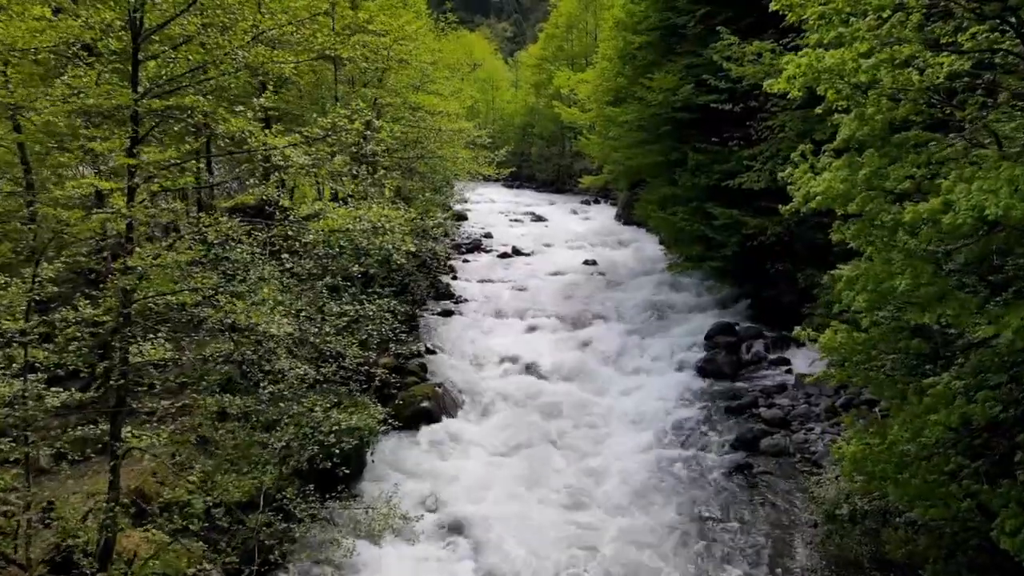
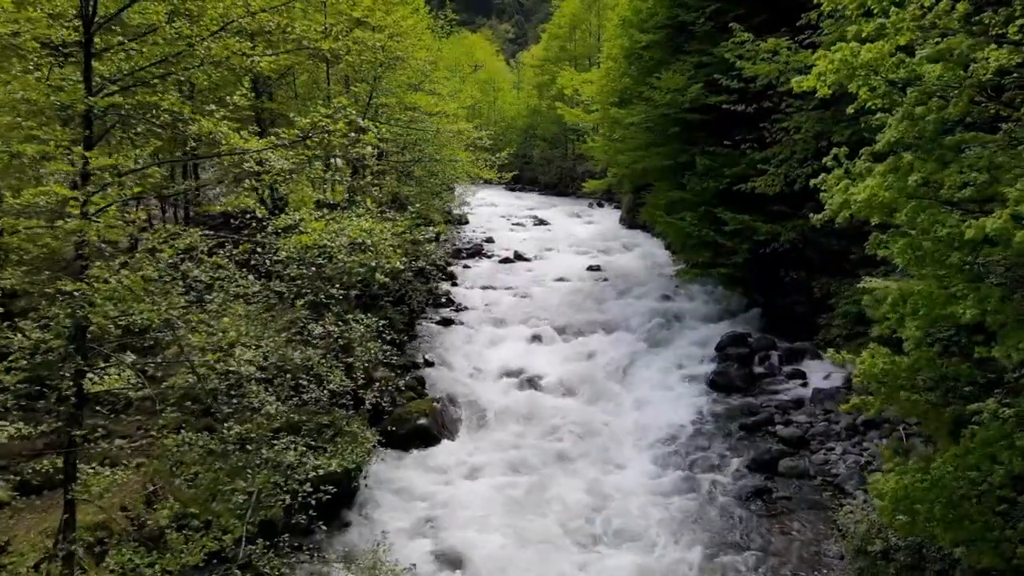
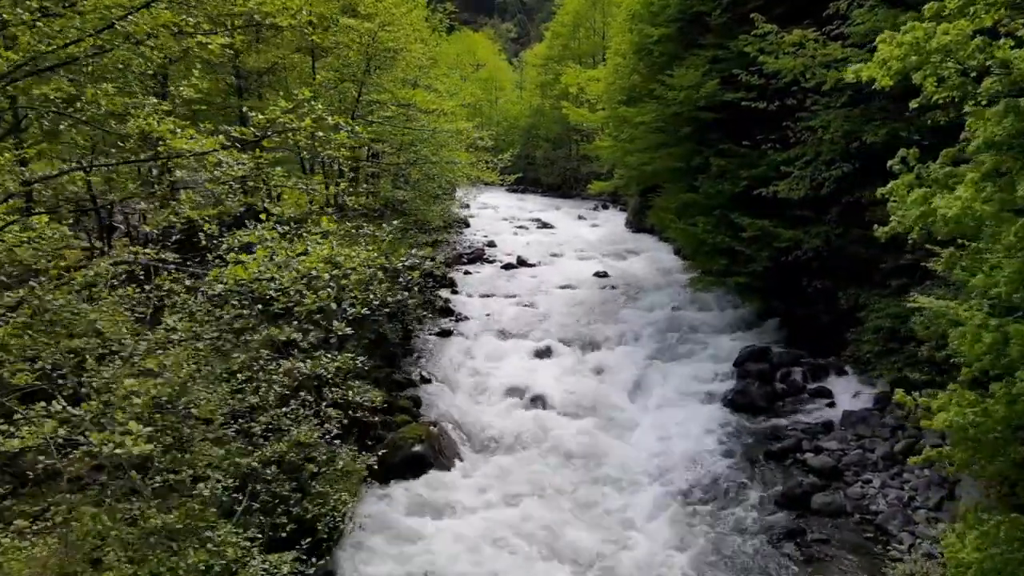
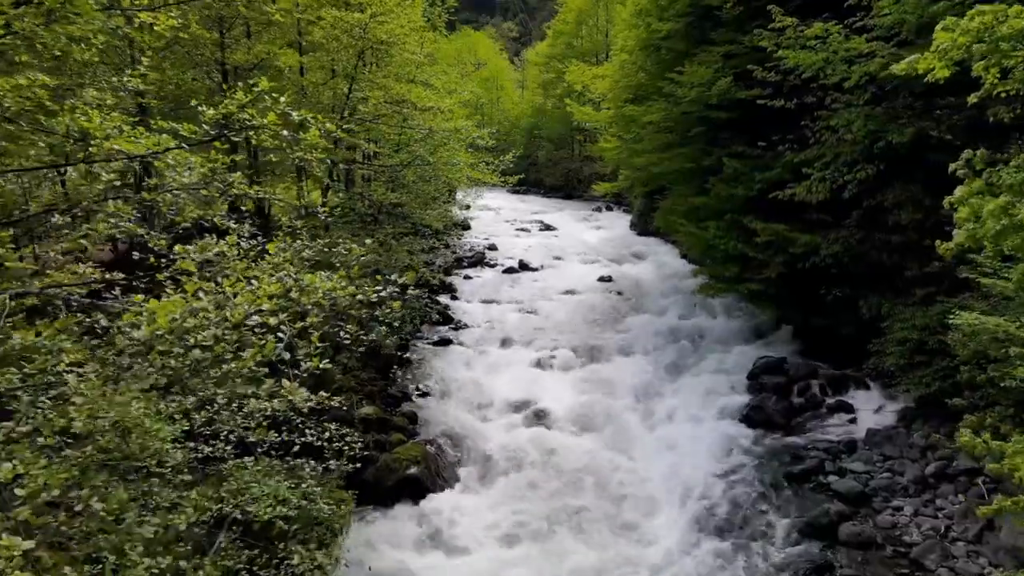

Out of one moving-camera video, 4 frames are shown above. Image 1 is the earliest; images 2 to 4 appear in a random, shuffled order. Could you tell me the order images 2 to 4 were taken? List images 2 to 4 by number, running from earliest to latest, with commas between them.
2, 3, 4
